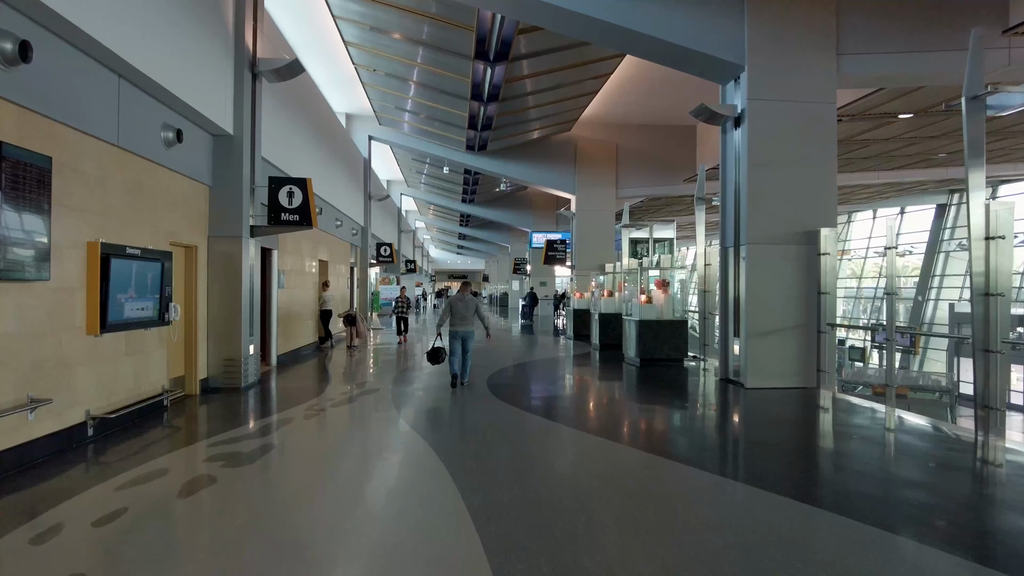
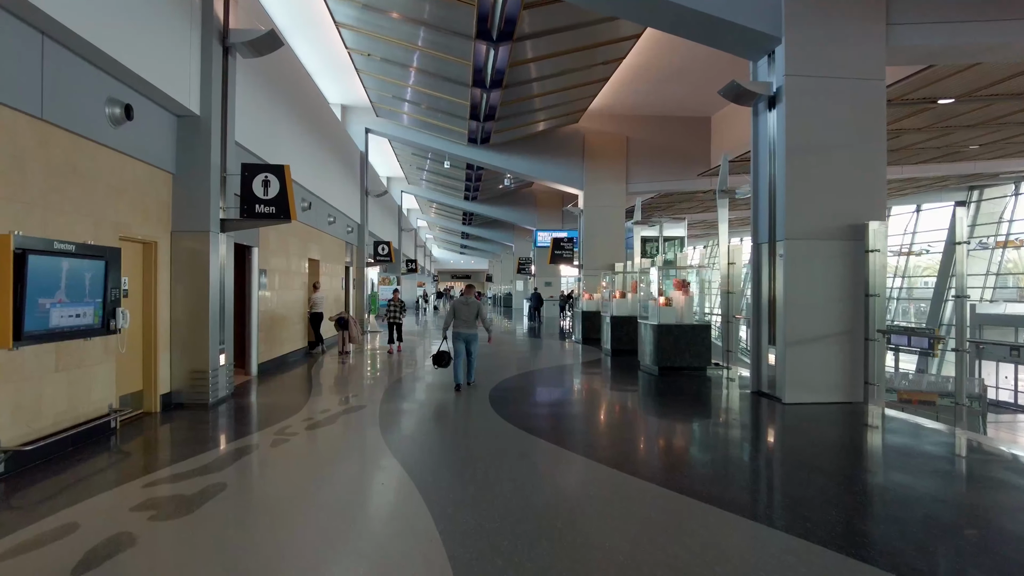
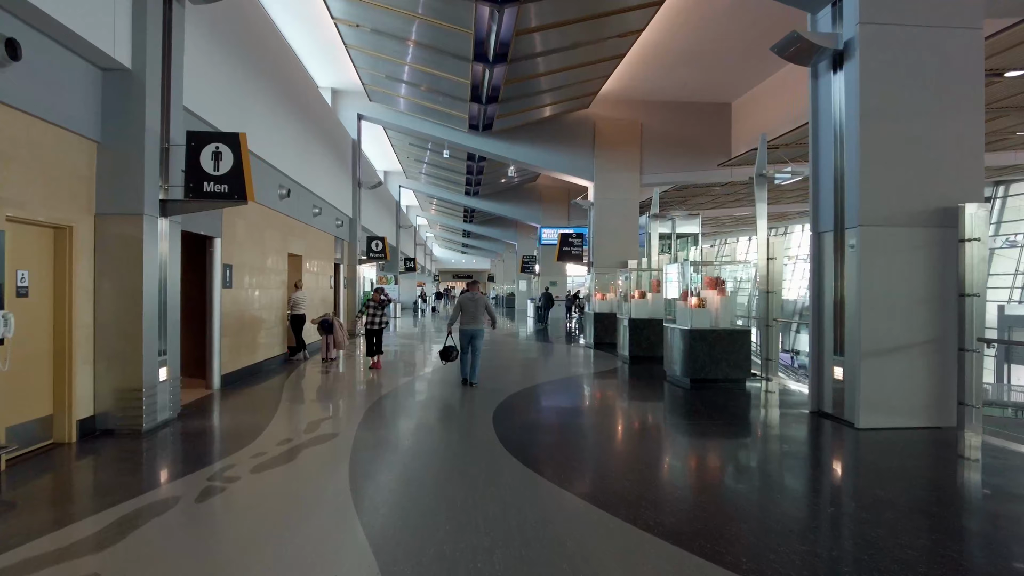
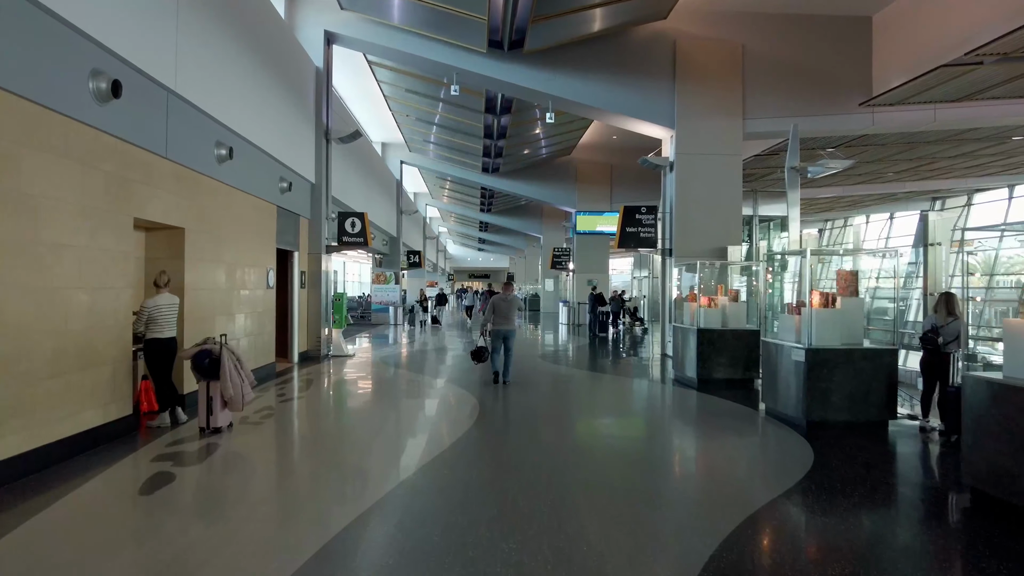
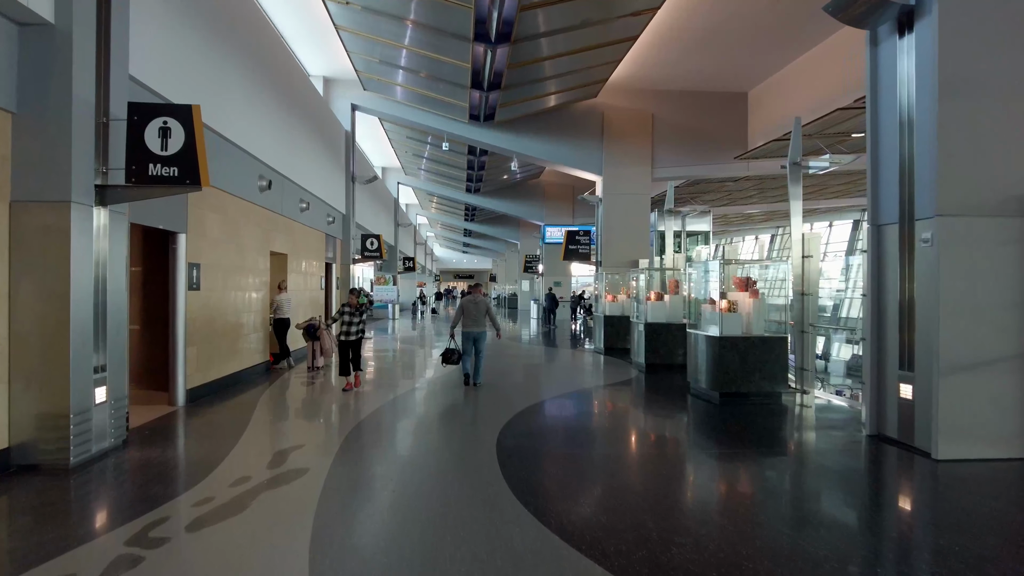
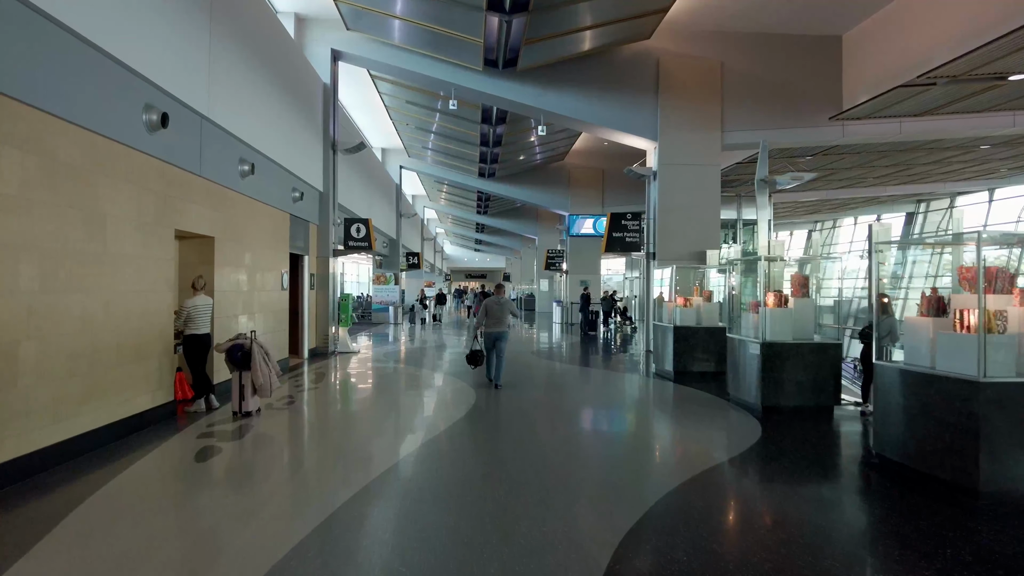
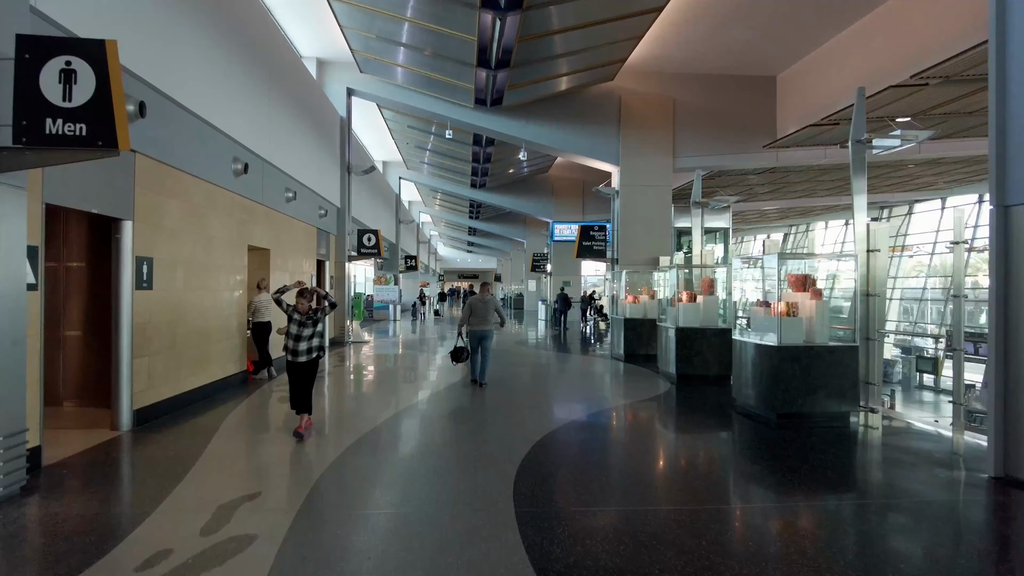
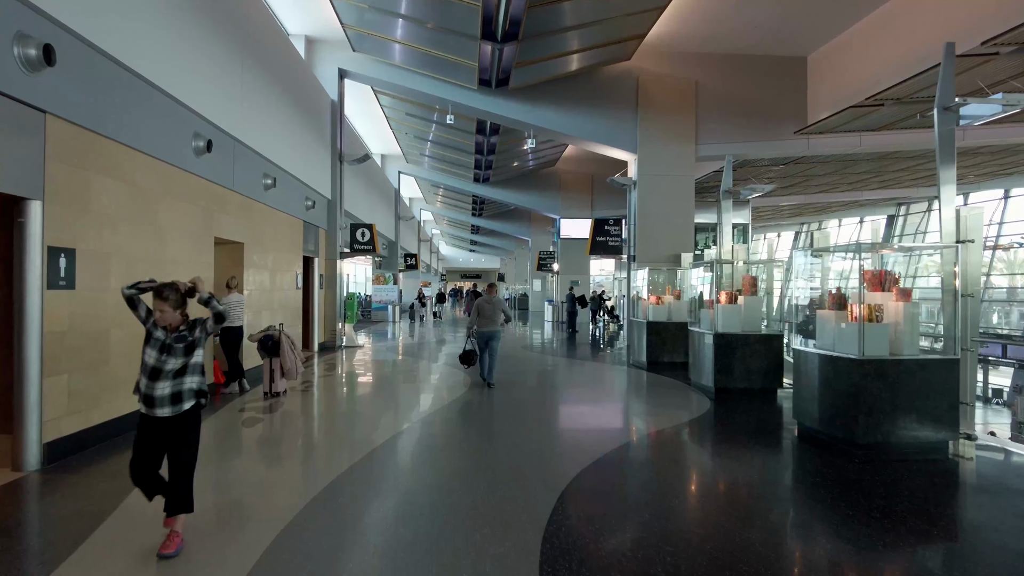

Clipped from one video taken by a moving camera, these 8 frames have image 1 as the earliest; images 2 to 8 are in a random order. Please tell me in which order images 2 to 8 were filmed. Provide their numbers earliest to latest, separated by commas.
2, 3, 5, 7, 8, 6, 4
